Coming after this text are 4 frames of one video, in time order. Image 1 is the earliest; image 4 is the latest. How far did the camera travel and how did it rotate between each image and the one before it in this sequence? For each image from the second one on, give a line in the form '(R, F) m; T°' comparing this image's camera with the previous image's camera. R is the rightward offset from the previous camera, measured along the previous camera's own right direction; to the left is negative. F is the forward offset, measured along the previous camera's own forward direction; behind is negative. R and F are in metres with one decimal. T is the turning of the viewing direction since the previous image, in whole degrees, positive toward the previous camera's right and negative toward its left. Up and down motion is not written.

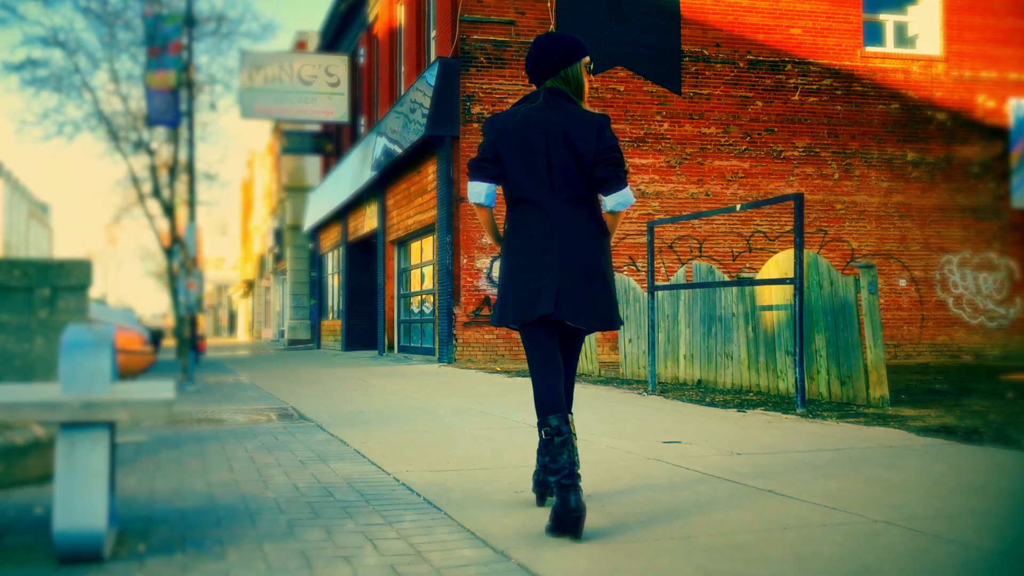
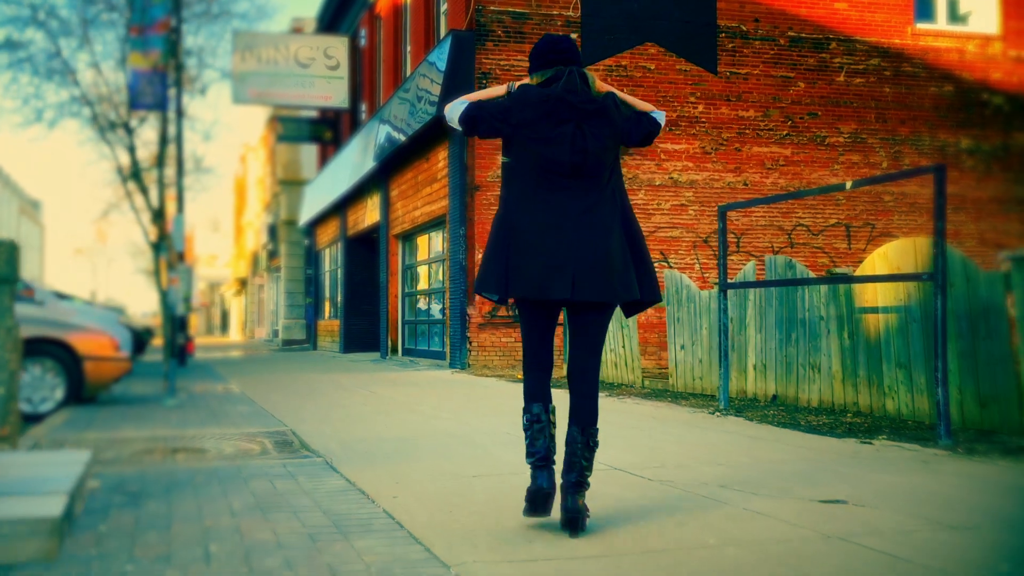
(-0.4, +1.5) m; 0°
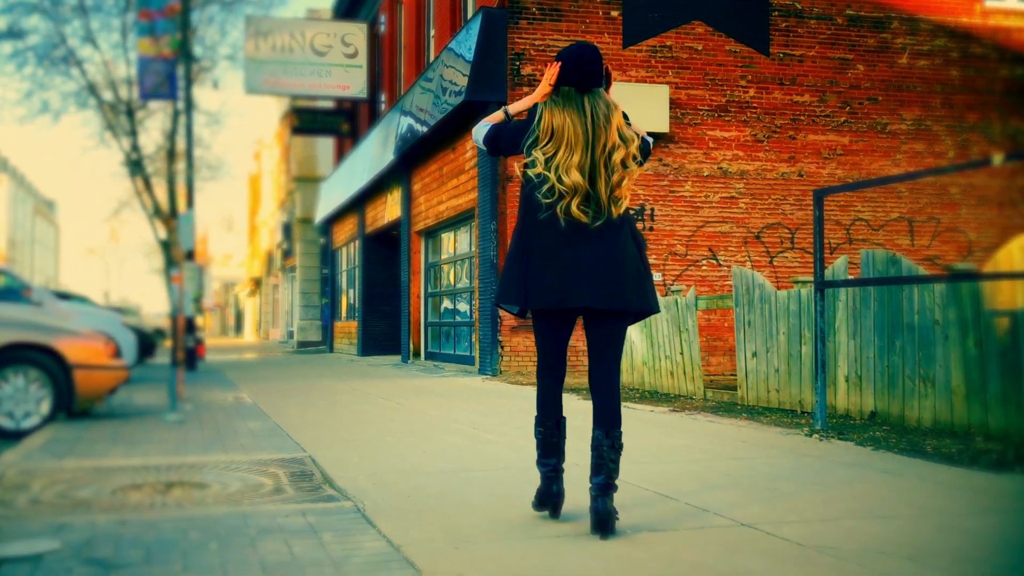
(-0.3, +1.2) m; -1°
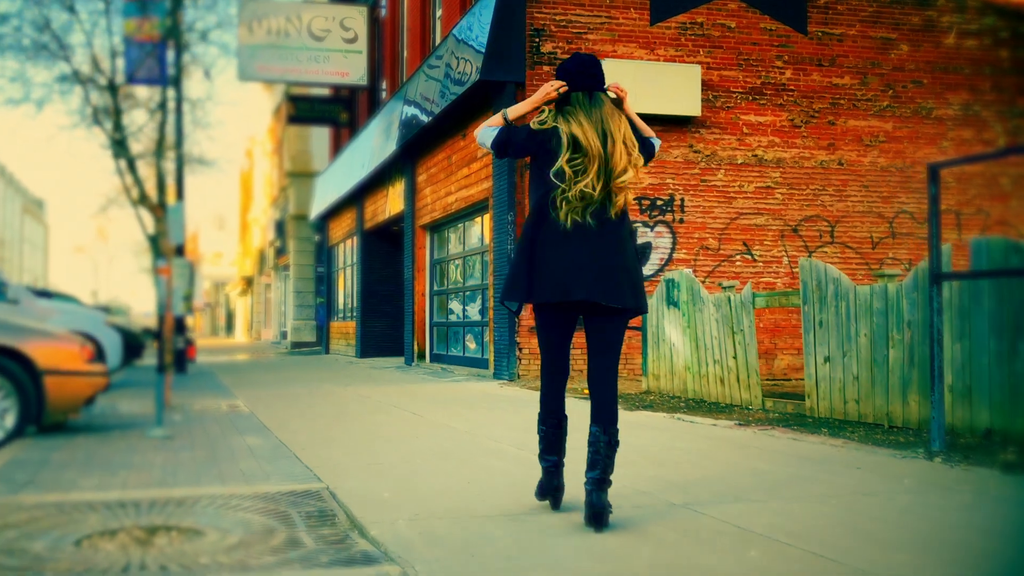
(-0.3, +1.1) m; +1°
